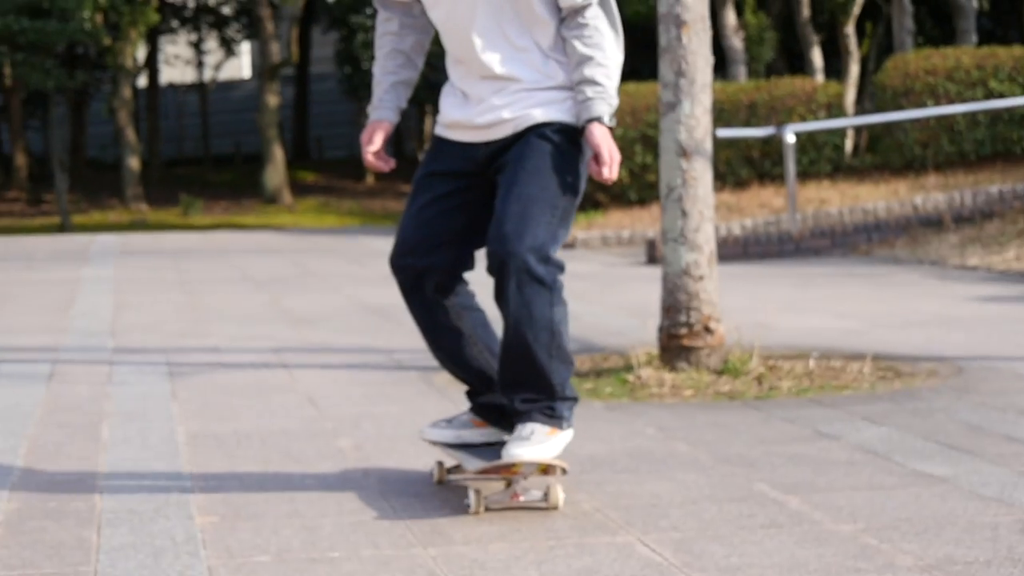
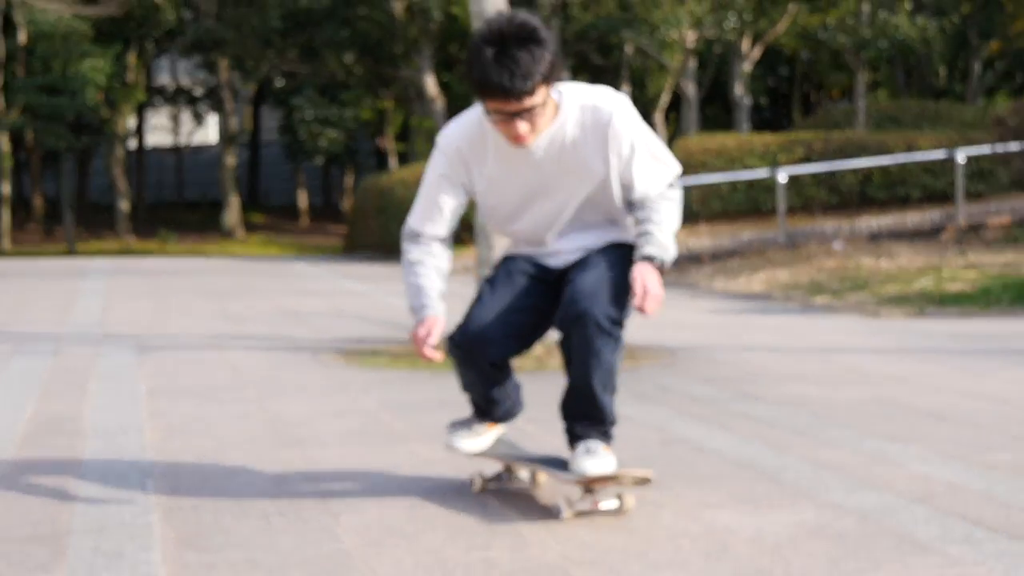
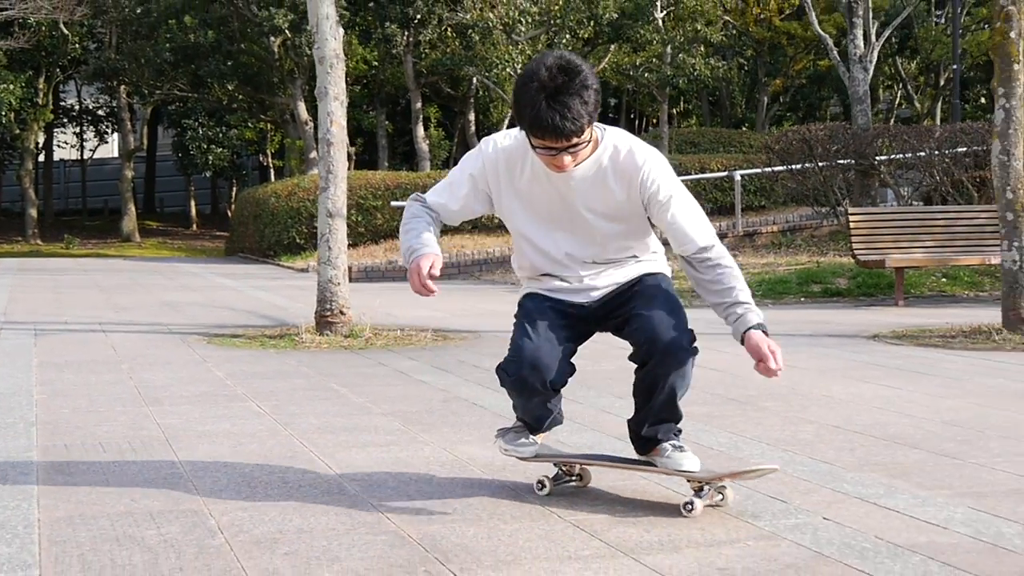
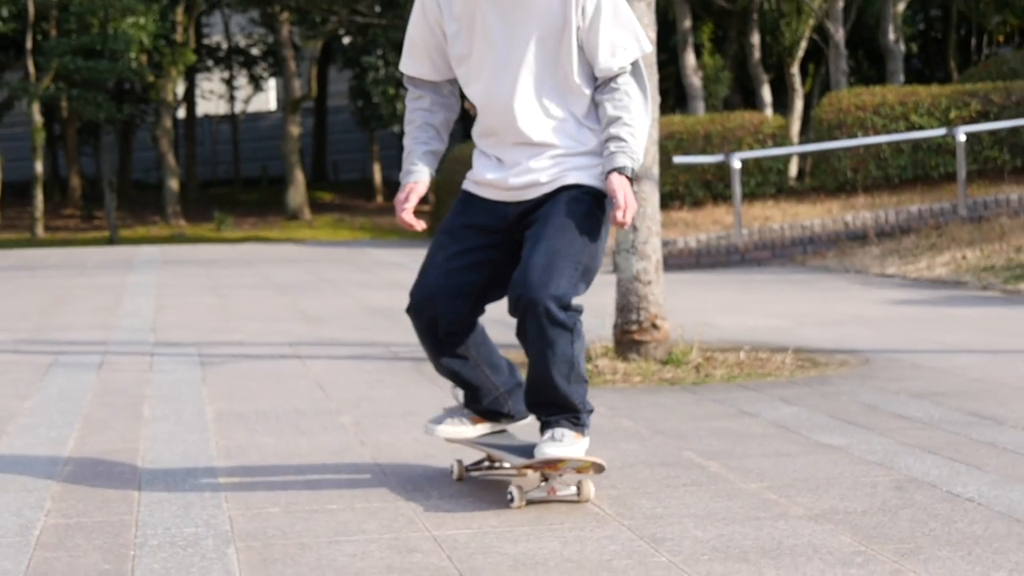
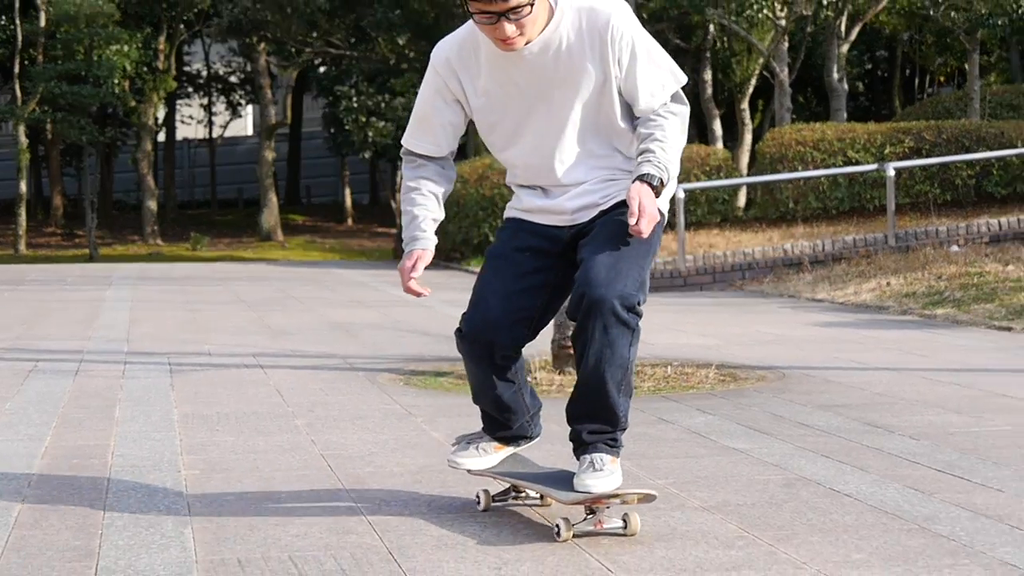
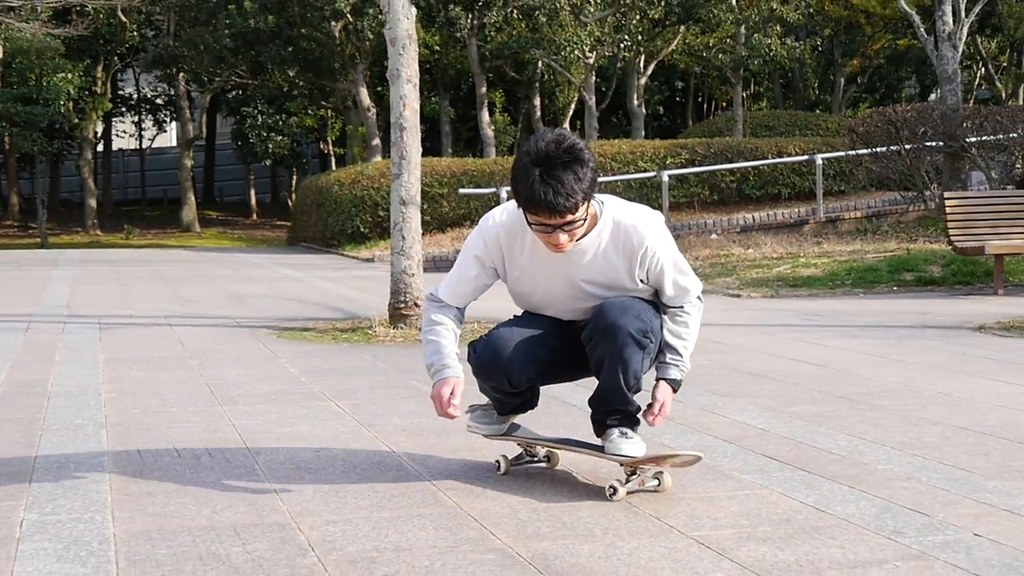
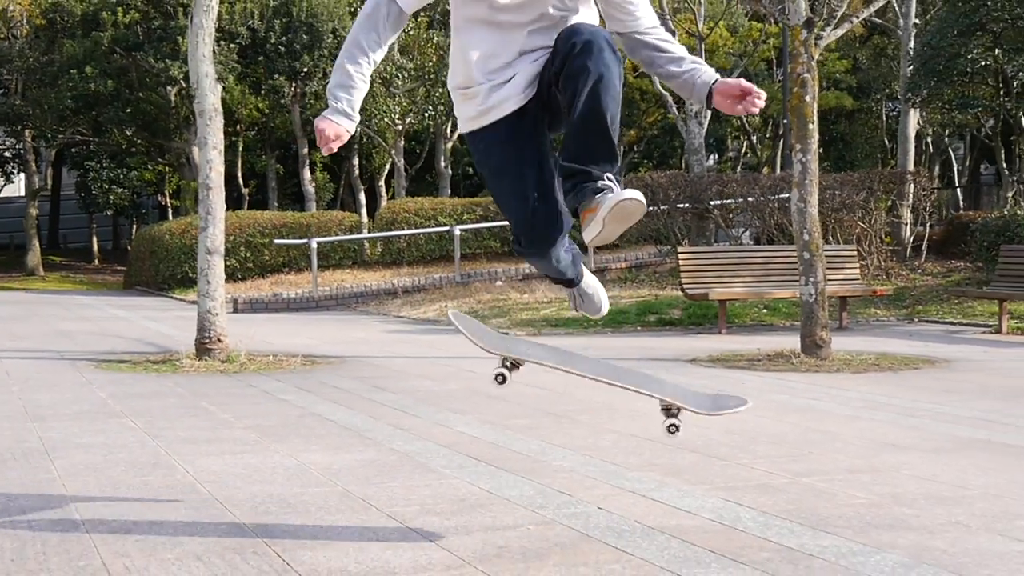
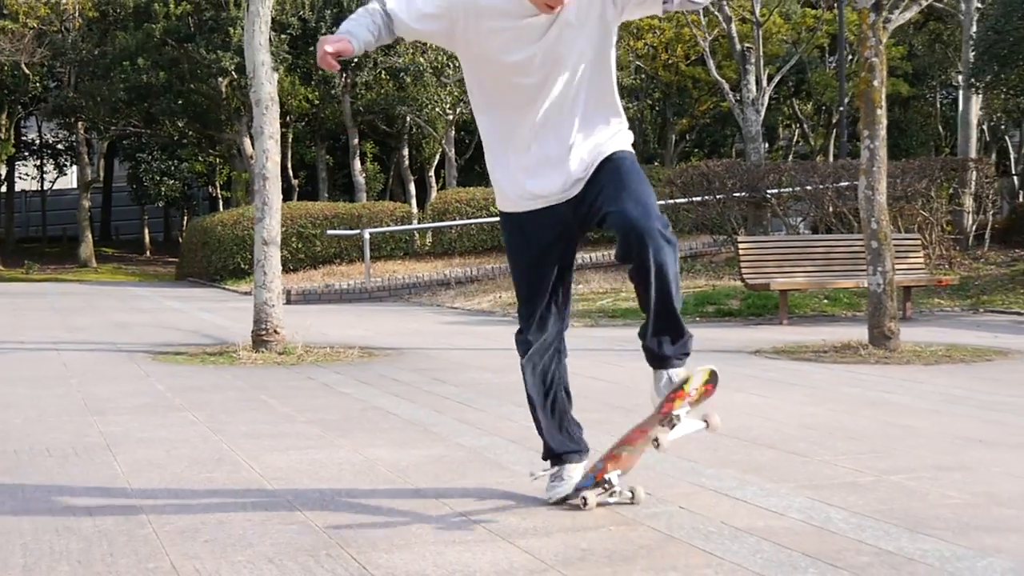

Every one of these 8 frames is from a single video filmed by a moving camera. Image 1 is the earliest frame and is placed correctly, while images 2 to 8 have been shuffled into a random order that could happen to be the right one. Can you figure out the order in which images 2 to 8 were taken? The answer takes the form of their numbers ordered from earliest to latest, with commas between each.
4, 5, 2, 6, 3, 8, 7
